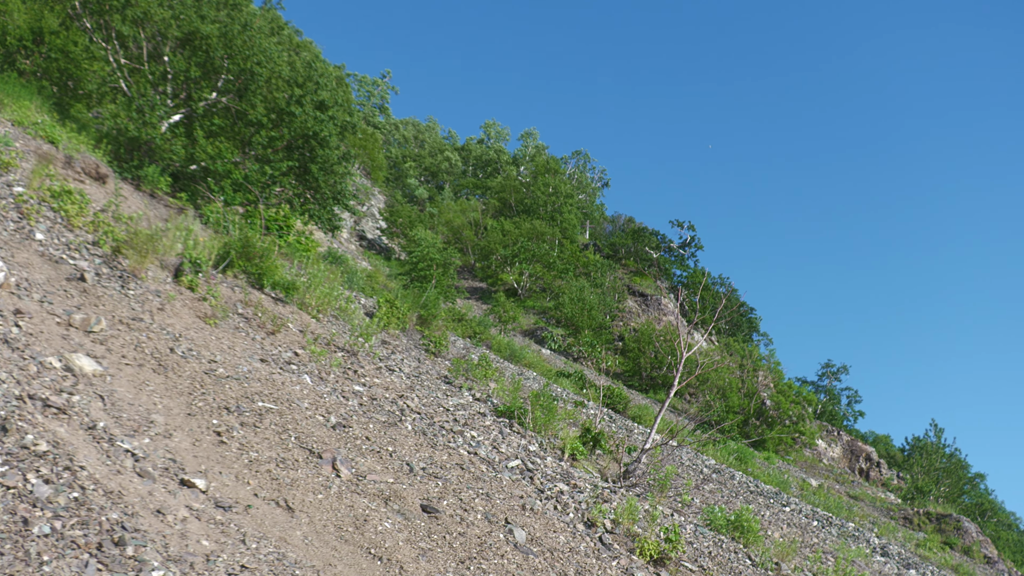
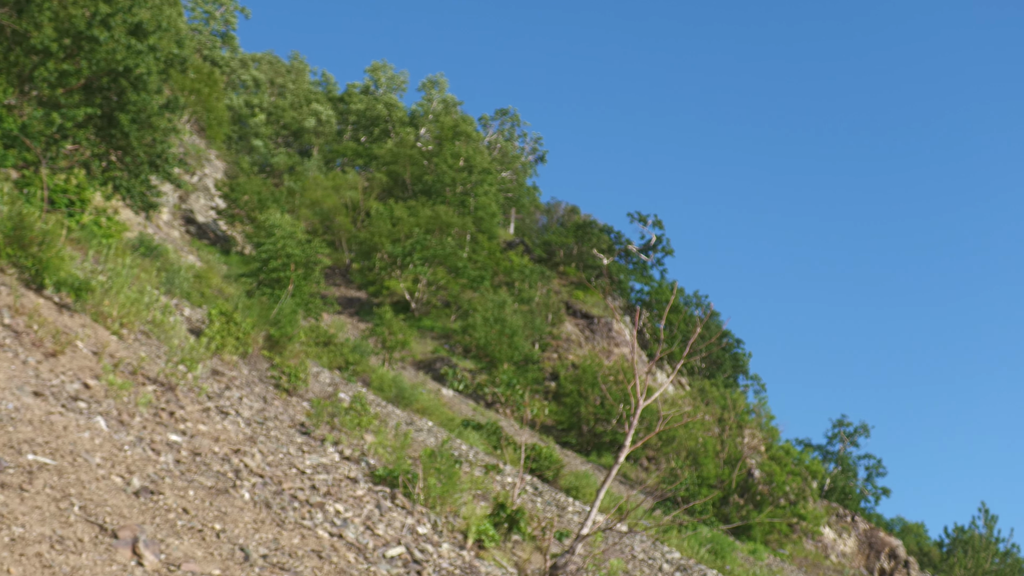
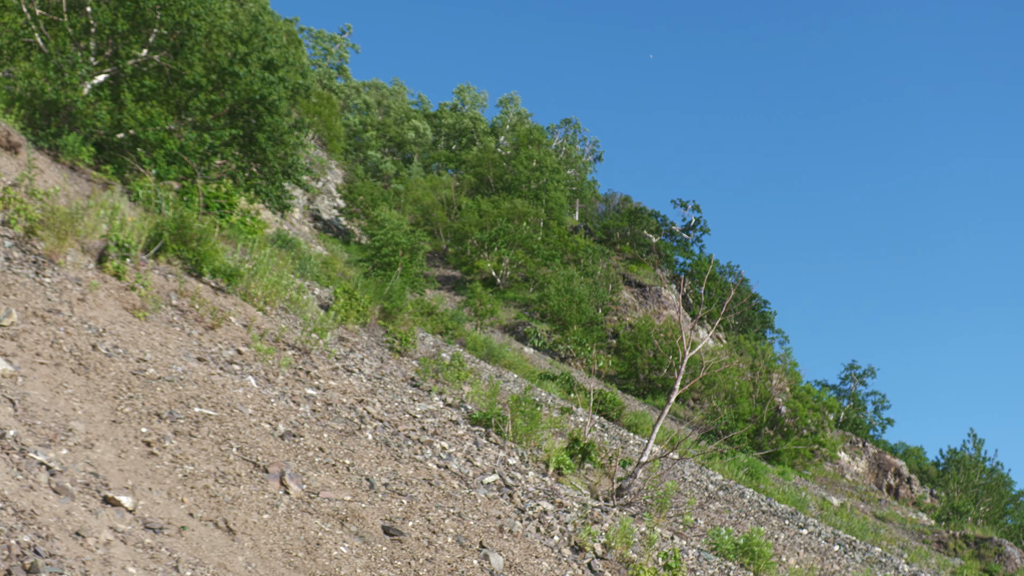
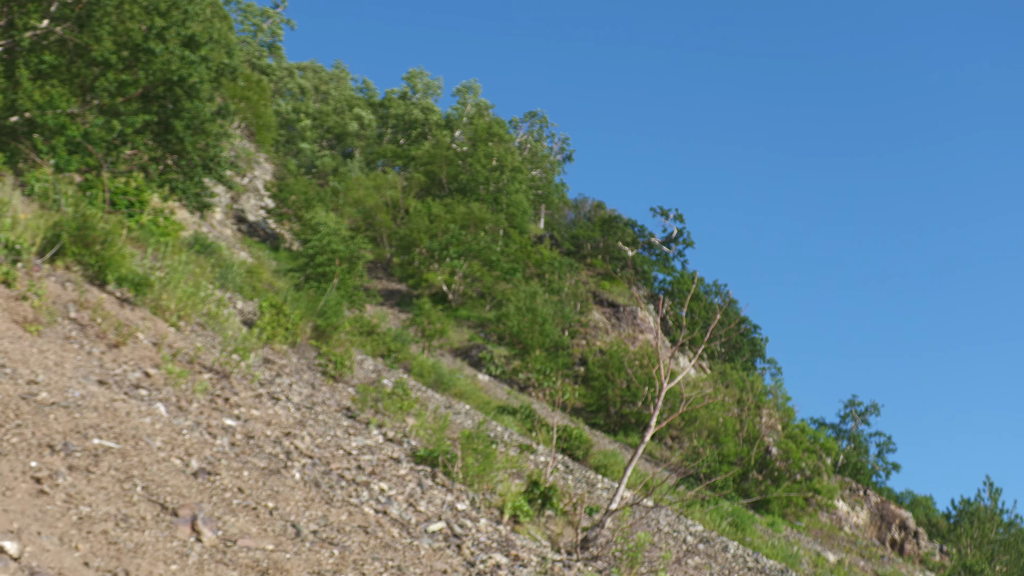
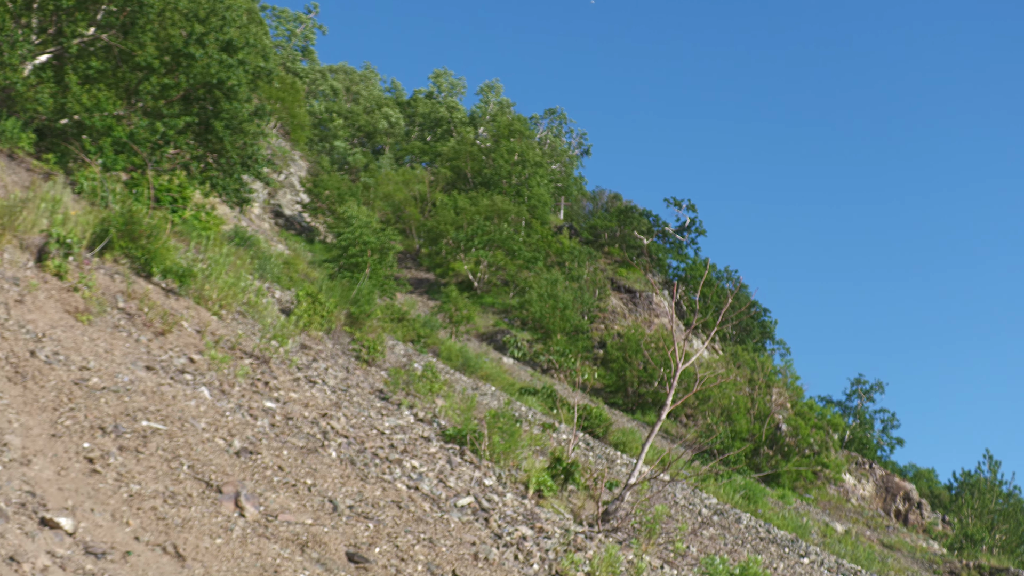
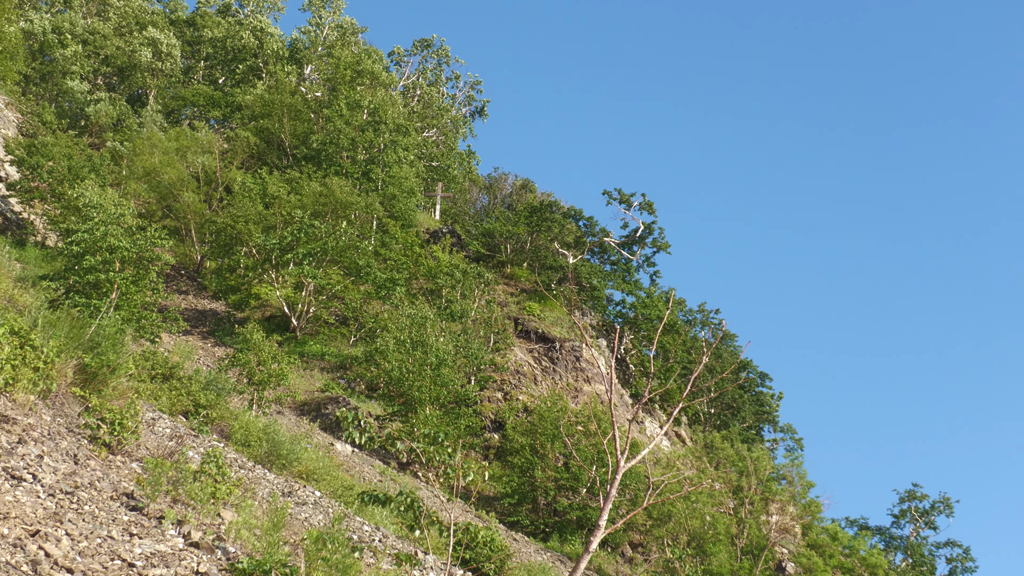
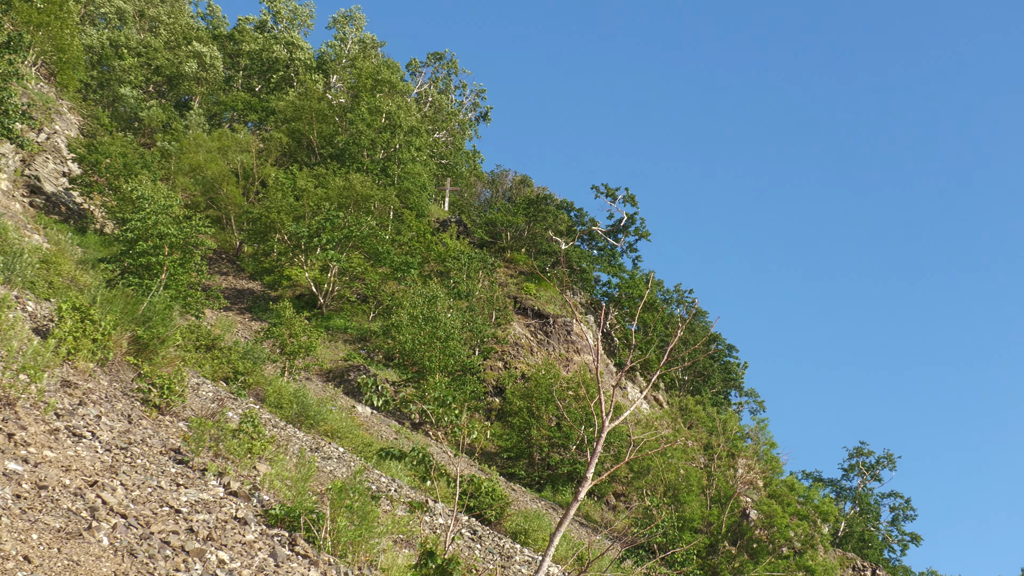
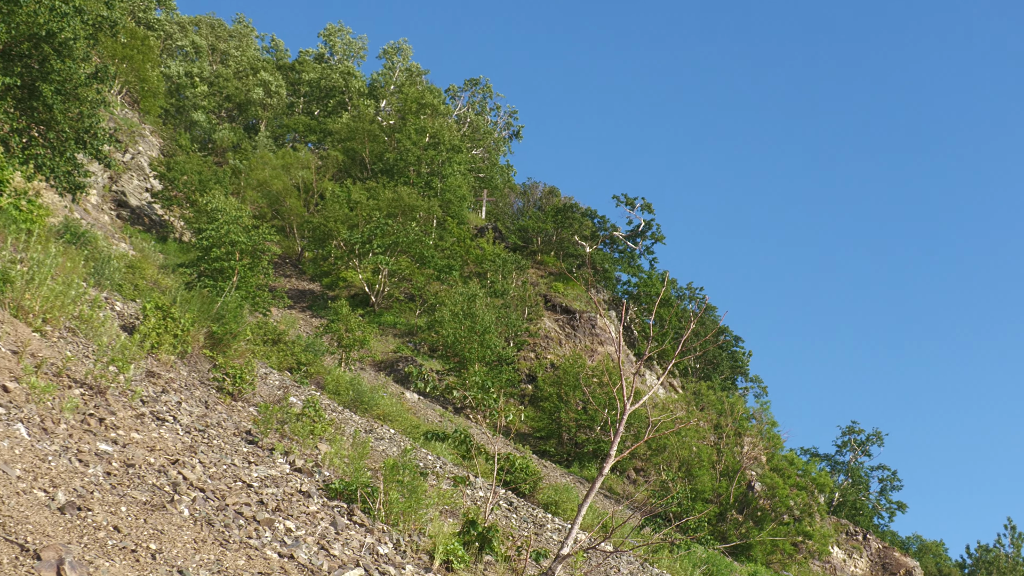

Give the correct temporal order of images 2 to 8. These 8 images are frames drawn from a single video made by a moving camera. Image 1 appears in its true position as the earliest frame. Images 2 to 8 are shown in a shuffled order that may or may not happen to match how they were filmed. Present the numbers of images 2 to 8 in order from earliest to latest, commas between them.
3, 5, 4, 2, 8, 7, 6
